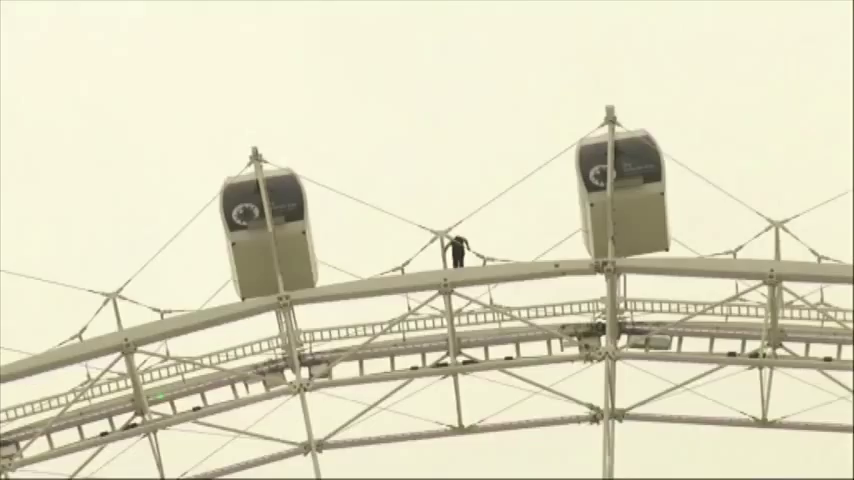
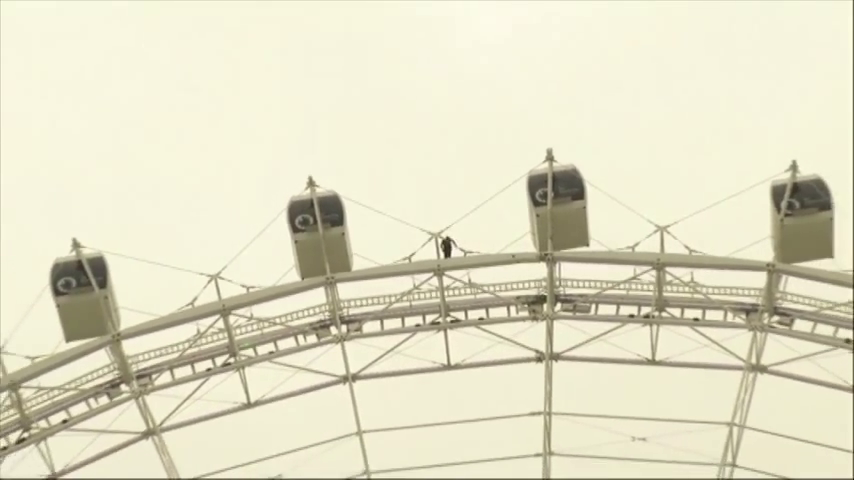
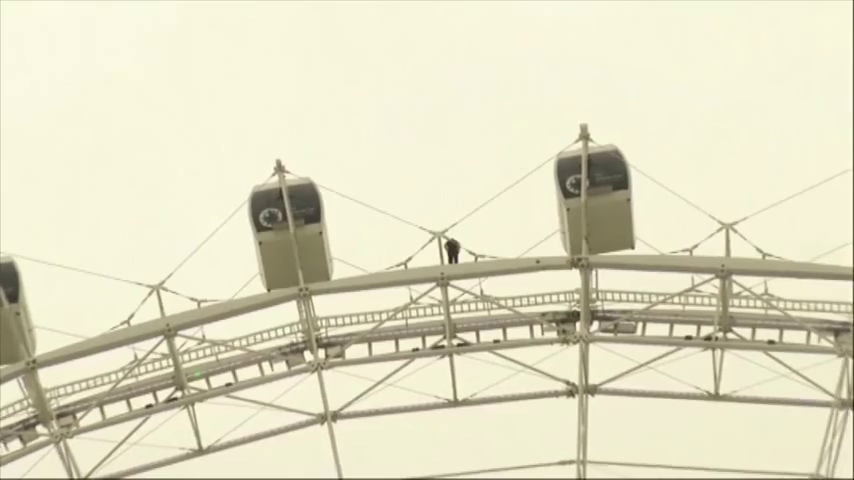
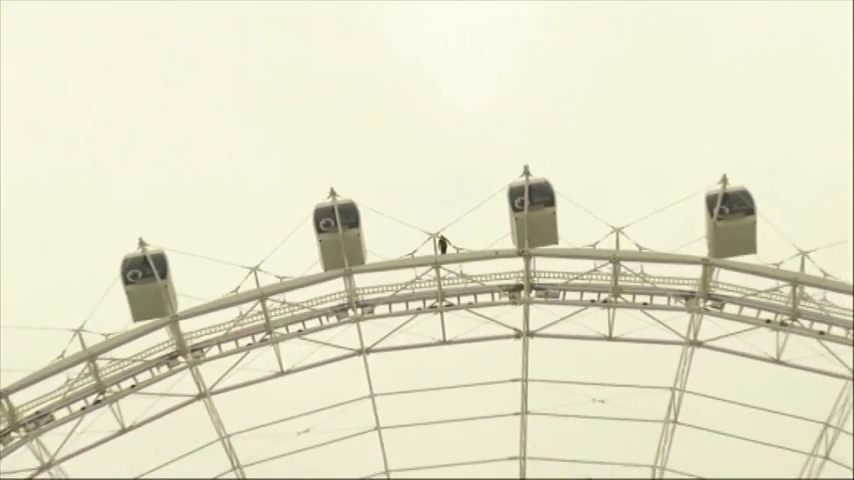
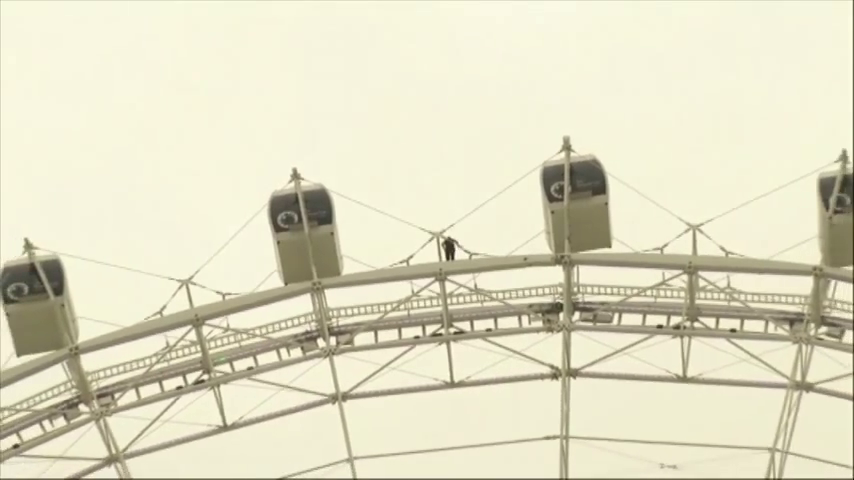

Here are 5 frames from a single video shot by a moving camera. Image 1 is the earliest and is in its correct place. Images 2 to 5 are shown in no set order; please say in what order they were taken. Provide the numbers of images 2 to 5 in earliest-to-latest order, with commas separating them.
3, 5, 2, 4
